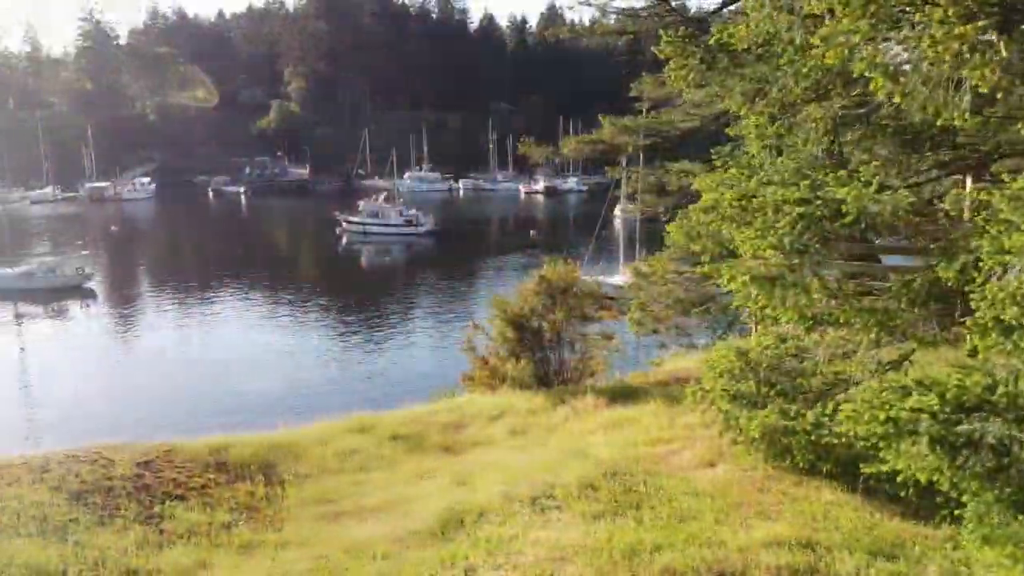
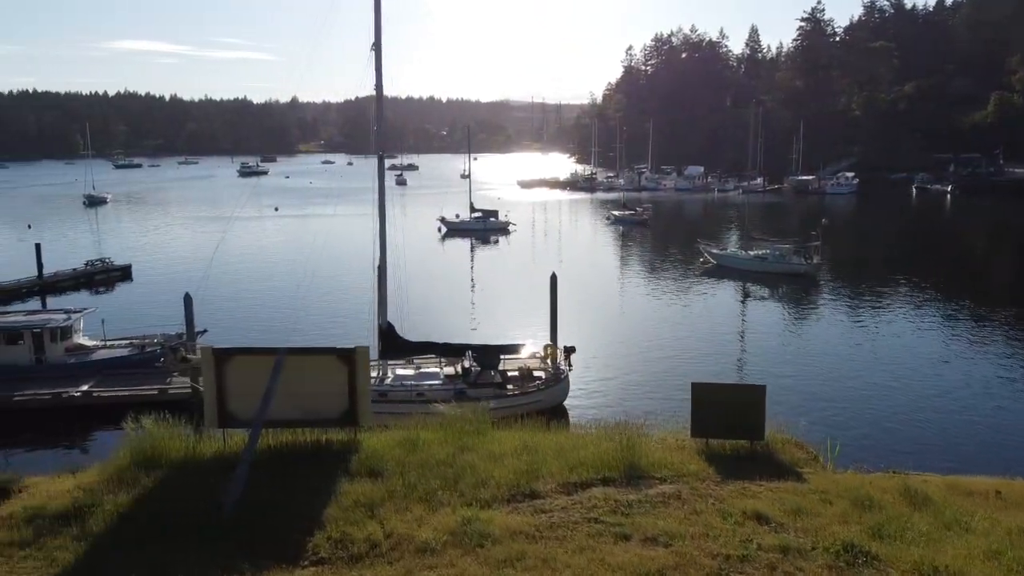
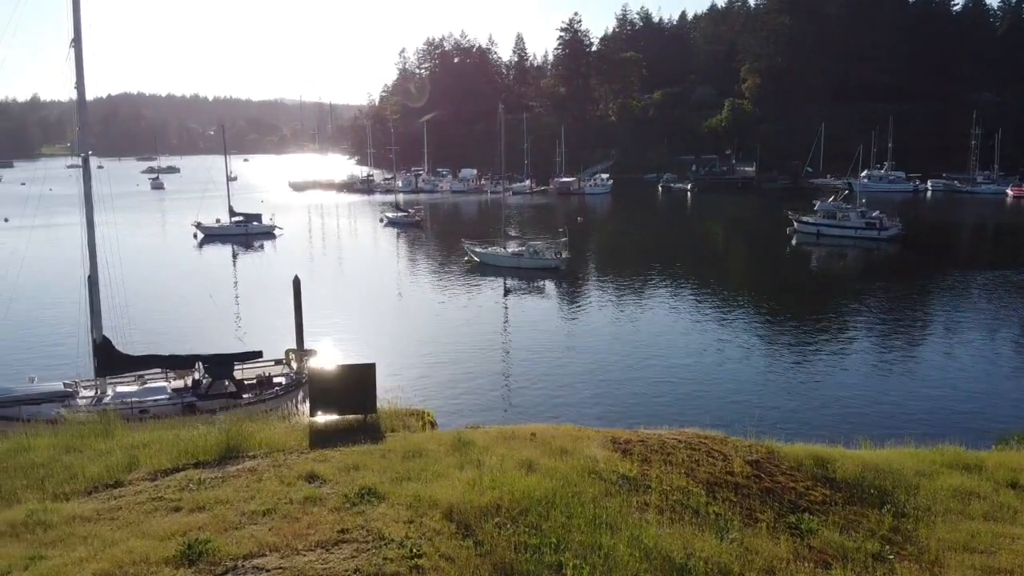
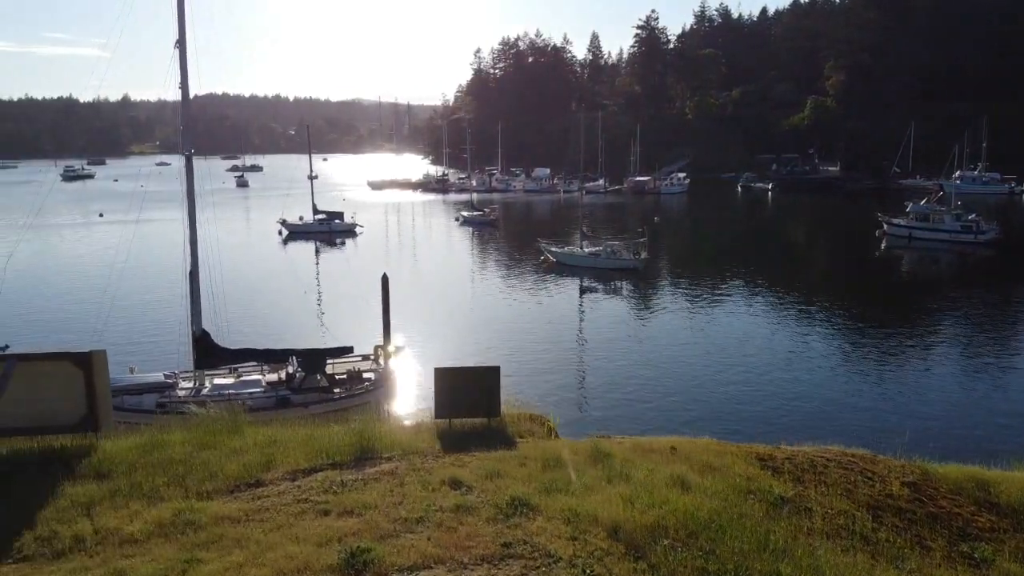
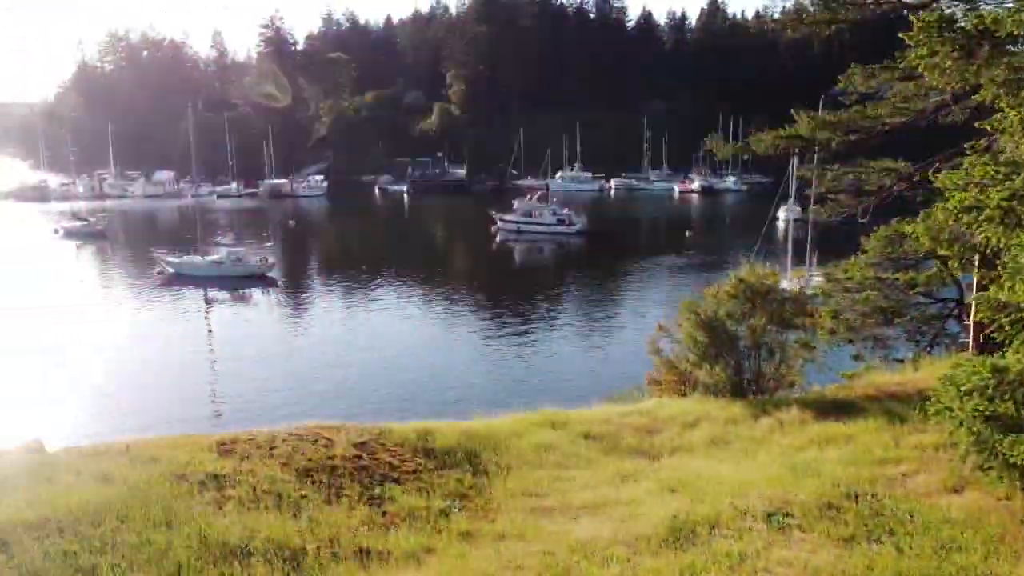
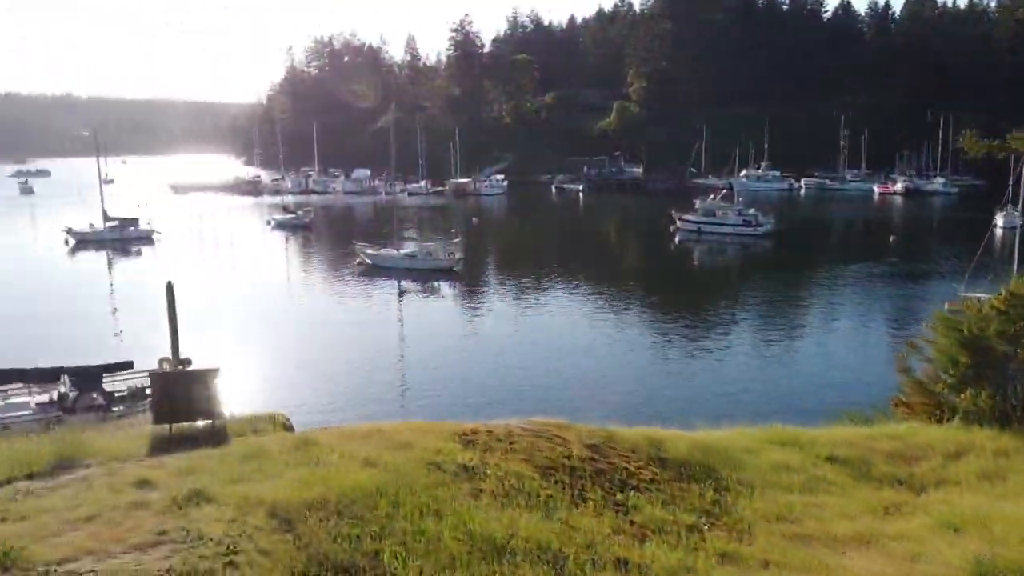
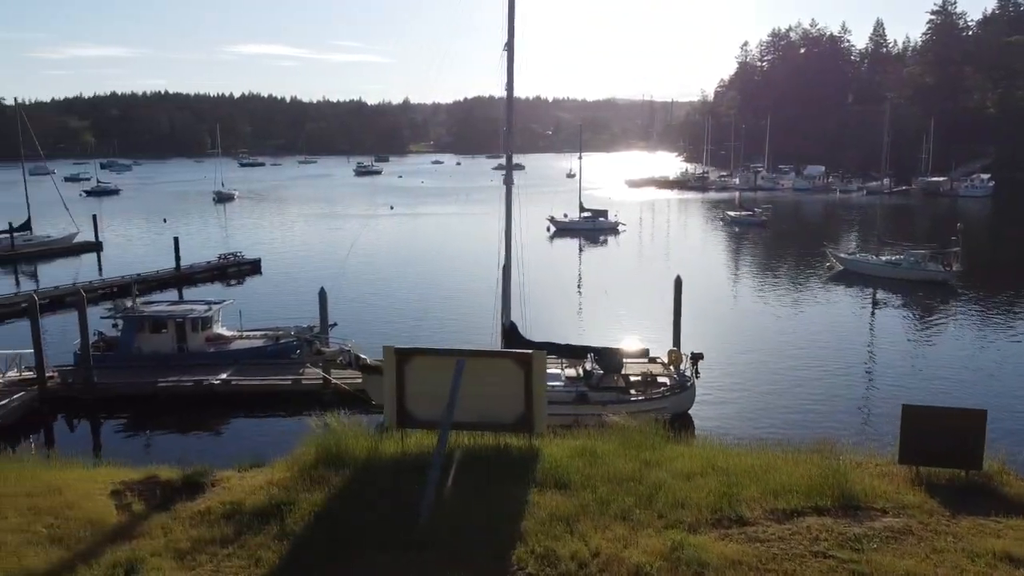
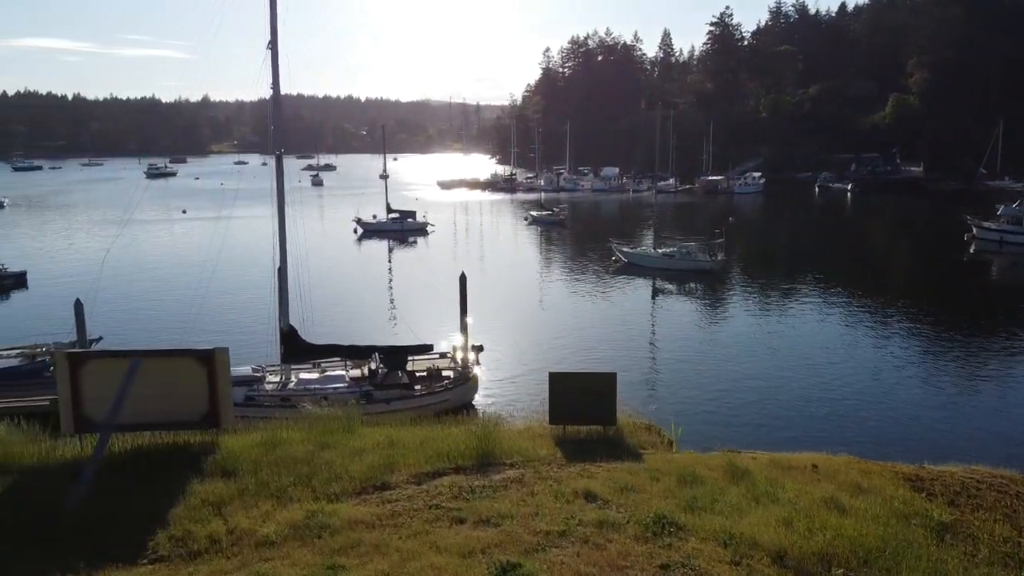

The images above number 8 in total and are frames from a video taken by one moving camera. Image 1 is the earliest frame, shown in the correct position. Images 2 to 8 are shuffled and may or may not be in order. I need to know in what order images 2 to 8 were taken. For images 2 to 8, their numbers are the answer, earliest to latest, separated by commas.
5, 6, 3, 4, 8, 2, 7
